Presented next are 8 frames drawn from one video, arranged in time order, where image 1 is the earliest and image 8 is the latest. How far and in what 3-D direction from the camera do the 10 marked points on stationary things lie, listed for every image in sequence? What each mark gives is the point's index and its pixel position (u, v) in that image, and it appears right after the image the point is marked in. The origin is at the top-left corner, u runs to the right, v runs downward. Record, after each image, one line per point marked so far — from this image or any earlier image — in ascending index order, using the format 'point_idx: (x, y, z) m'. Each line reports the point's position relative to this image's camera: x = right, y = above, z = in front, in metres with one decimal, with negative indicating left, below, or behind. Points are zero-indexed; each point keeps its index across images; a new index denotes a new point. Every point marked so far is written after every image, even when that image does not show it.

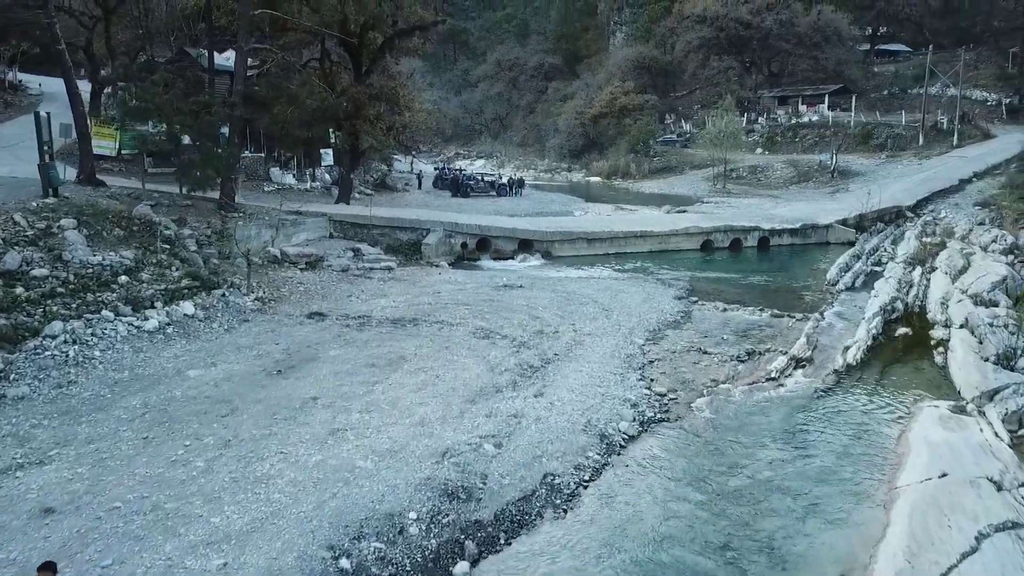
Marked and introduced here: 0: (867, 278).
0: (+6.7, +0.2, +14.9) m
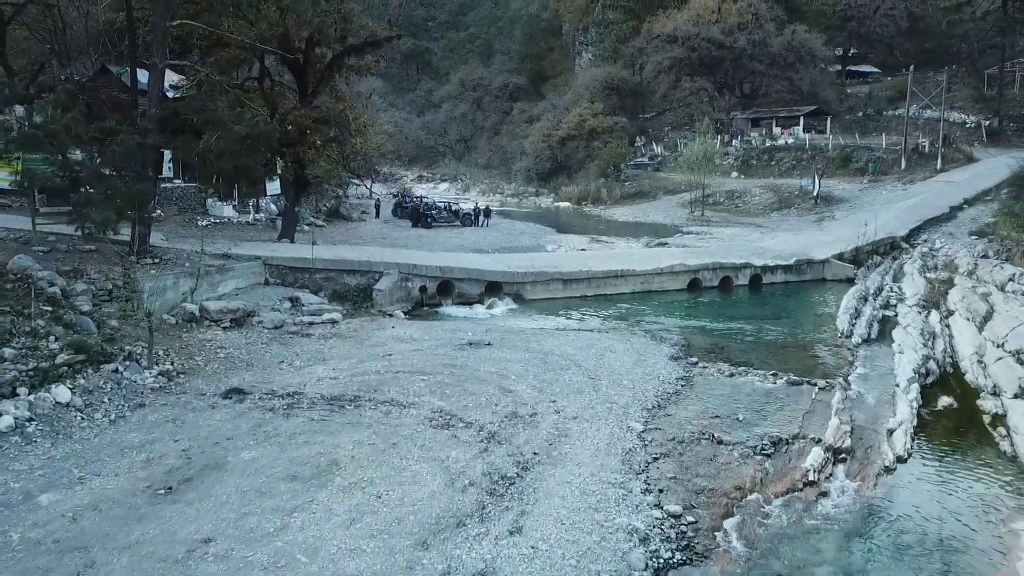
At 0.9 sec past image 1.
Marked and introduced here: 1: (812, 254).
0: (+6.2, -0.6, +13.1) m
1: (+6.9, +0.8, +18.1) m
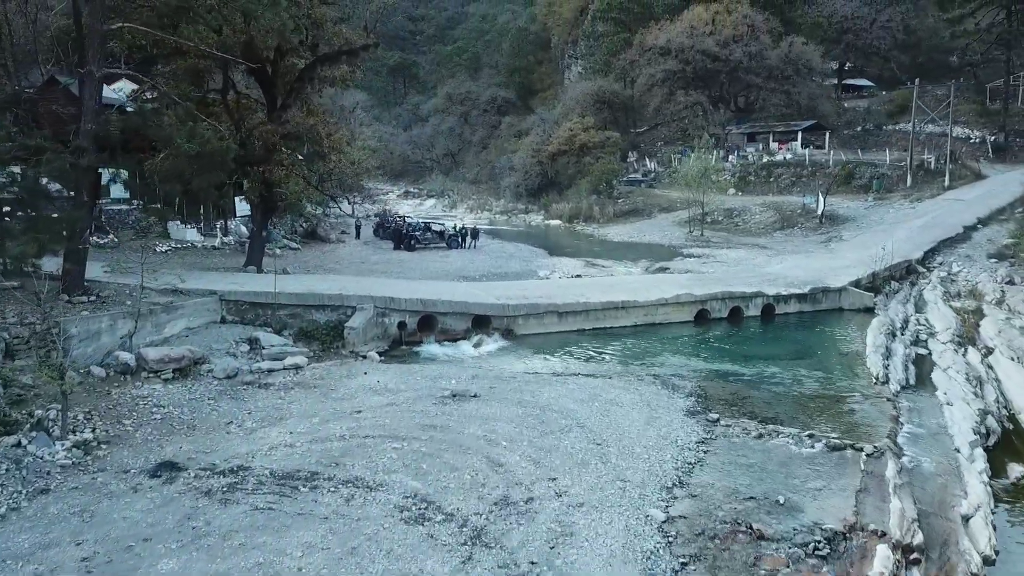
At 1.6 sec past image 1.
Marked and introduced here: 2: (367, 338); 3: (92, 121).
0: (+6.0, -1.2, +11.7) m
1: (+6.7, +0.2, +16.7) m
2: (-2.3, -0.8, +12.3) m
3: (-5.7, +2.3, +10.7) m
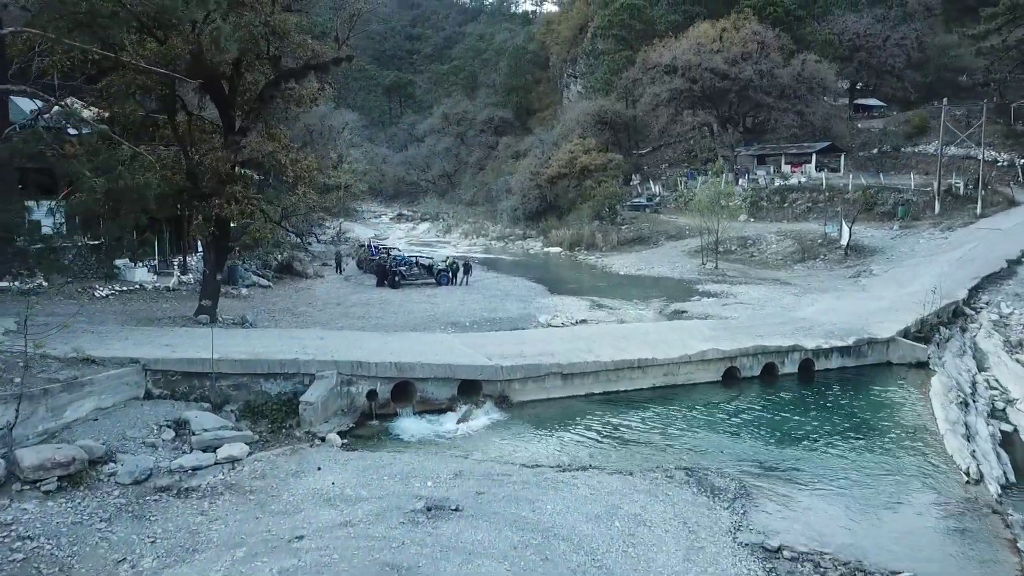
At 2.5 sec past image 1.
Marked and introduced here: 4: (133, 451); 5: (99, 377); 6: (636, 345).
0: (+5.9, -2.0, +9.4) m
1: (+6.6, -0.8, +14.4) m
2: (-2.3, -1.6, +10.0) m
3: (-5.8, +1.5, +8.5) m
4: (-3.9, -1.7, +8.2) m
5: (-4.7, -1.0, +9.0) m
6: (+2.0, -1.0, +13.0) m
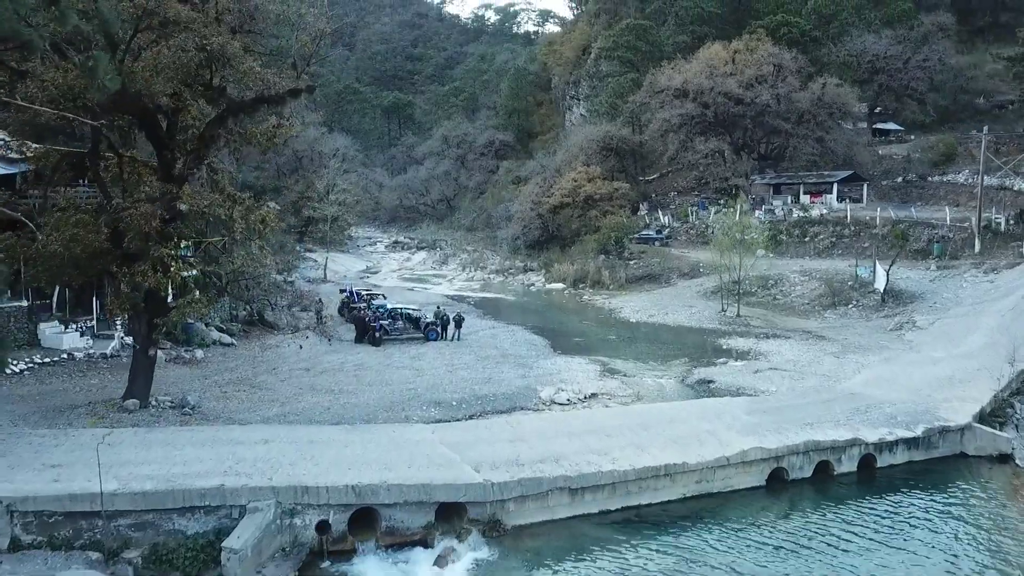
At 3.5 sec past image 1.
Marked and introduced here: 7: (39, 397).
0: (+5.9, -3.0, +6.9) m
1: (+6.5, -1.9, +12.0) m
2: (-2.4, -2.6, +7.5) m
3: (-5.9, +0.5, +6.2) m
4: (-4.0, -2.7, +5.8) m
5: (-4.8, -2.0, +6.6) m
6: (+2.0, -2.1, +10.5) m
7: (-6.7, -1.5, +11.2) m
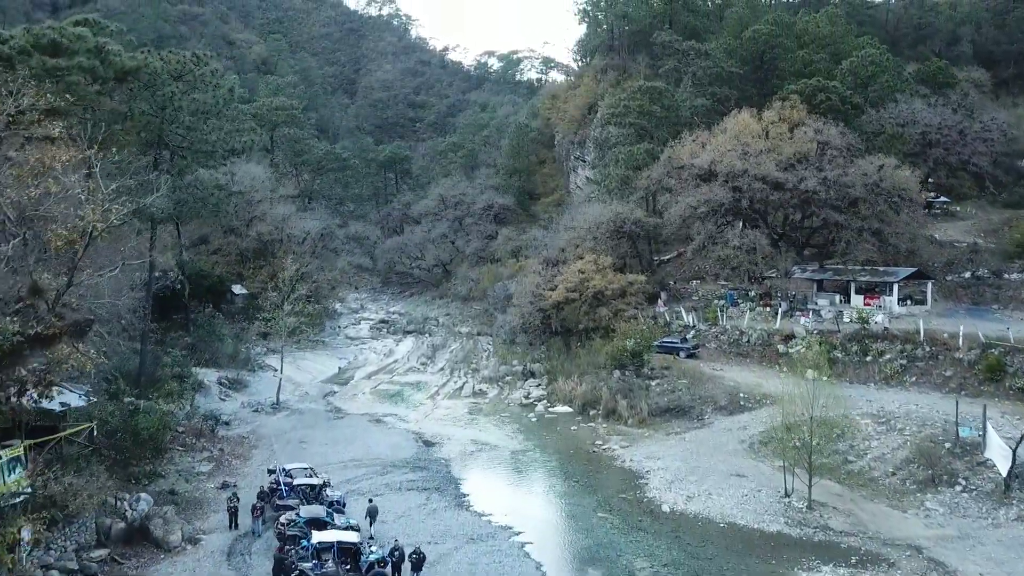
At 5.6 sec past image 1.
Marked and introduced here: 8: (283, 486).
0: (+5.6, -5.9, +1.1) m
1: (+6.3, -5.0, +6.2) m
2: (-2.7, -5.5, +1.8) m
3: (-6.2, -2.3, +0.6) m
4: (-4.3, -5.5, 0.0) m
5: (-5.1, -4.8, +0.9) m
6: (+1.7, -5.1, +4.8) m
7: (-7.0, -4.5, +5.5) m
8: (-4.4, -3.8, +15.4) m
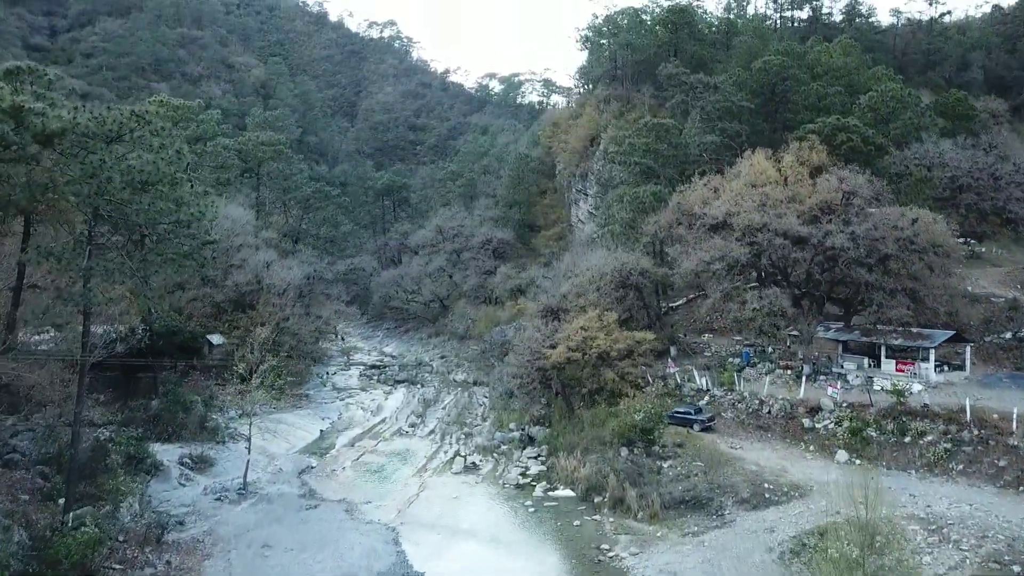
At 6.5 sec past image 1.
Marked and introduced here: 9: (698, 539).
0: (+5.4, -7.3, -1.7) m
1: (+6.1, -6.6, +3.5) m
2: (-2.9, -7.0, -0.9) m
3: (-6.4, -3.8, -2.1) m
4: (-4.5, -6.9, -2.7) m
5: (-5.3, -6.3, -1.8) m
6: (+1.5, -6.7, +2.1) m
7: (-7.2, -6.1, +2.8) m
8: (-4.6, -5.6, +12.7) m
9: (+4.2, -6.1, +18.1) m
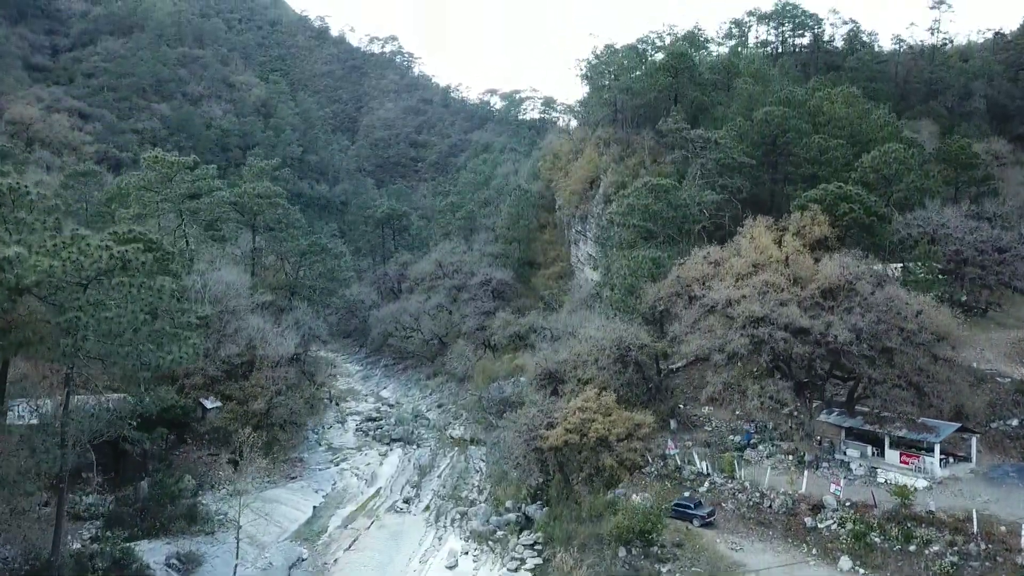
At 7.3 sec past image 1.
0: (+5.2, -10.0, -2.2) m
1: (+5.9, -9.3, +2.9) m
2: (-3.1, -9.6, -1.5) m
3: (-6.6, -6.4, -2.6) m
4: (-4.7, -9.5, -3.3) m
5: (-5.5, -8.9, -2.4) m
6: (+1.3, -9.3, +1.5) m
7: (-7.4, -8.7, +2.3) m
8: (-4.8, -8.4, +12.2) m
9: (+4.0, -8.9, +17.5) m
